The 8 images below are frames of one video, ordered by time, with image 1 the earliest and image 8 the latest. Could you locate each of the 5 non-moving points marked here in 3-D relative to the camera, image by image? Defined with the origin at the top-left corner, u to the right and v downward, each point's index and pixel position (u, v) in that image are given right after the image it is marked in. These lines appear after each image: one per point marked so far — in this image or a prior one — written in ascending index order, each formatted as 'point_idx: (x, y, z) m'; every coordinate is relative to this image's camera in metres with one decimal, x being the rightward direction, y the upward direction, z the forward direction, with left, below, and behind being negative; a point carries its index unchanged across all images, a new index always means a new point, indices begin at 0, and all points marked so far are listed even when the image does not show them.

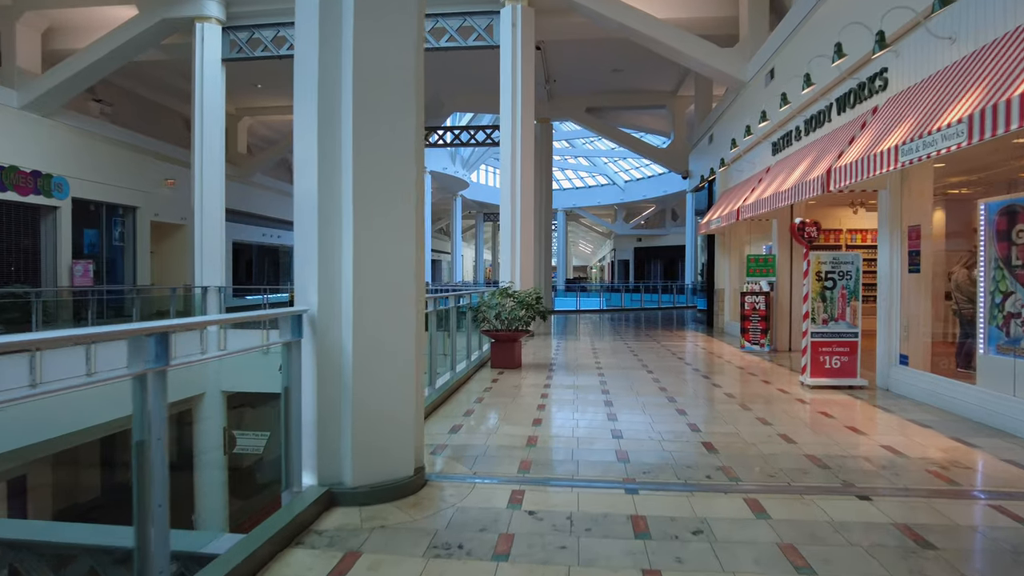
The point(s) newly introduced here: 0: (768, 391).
0: (+2.4, -1.0, +5.8) m
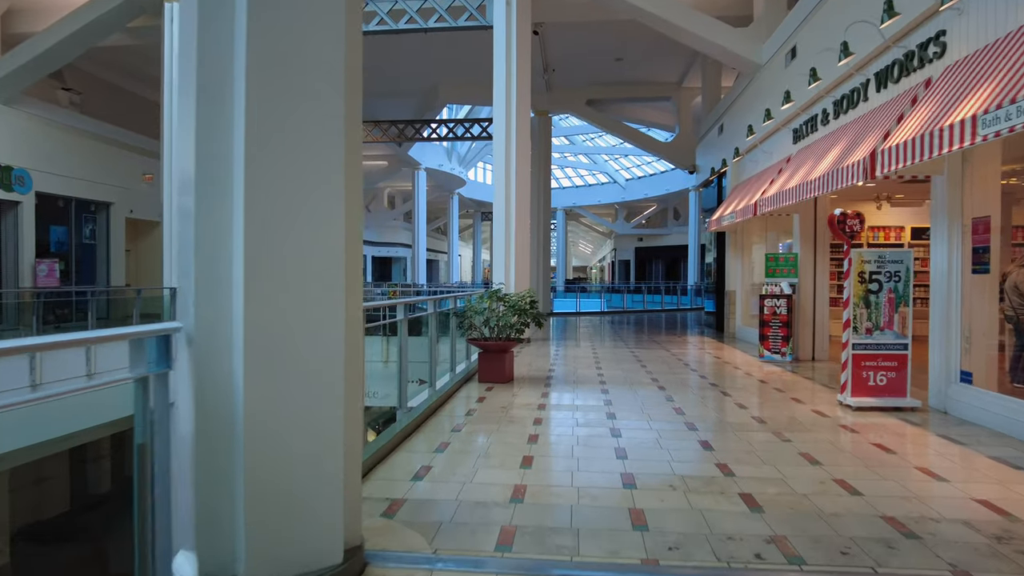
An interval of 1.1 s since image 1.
0: (+2.3, -1.0, +4.9) m
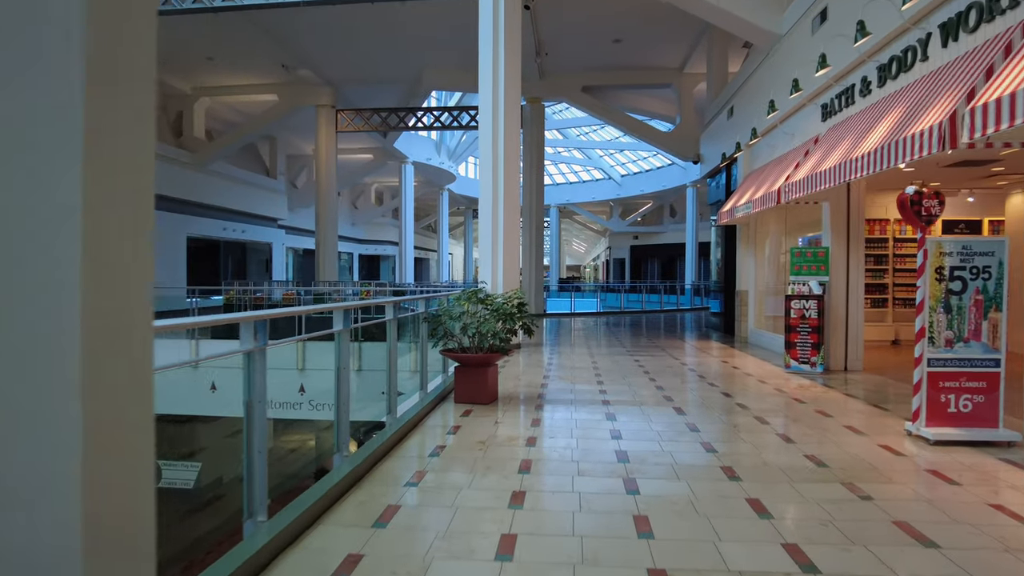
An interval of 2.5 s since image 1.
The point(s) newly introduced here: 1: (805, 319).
0: (+2.2, -1.0, +3.8) m
1: (+3.3, -0.3, +6.9) m
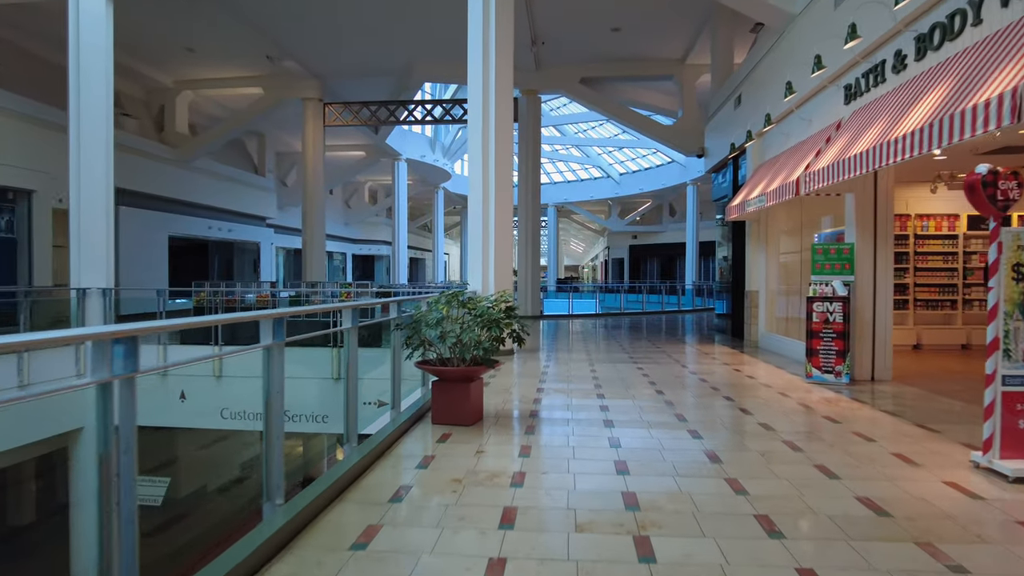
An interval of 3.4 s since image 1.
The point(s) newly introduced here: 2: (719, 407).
0: (+2.1, -1.0, +3.1) m
1: (+3.2, -0.4, +6.2) m
2: (+1.8, -1.0, +5.4) m
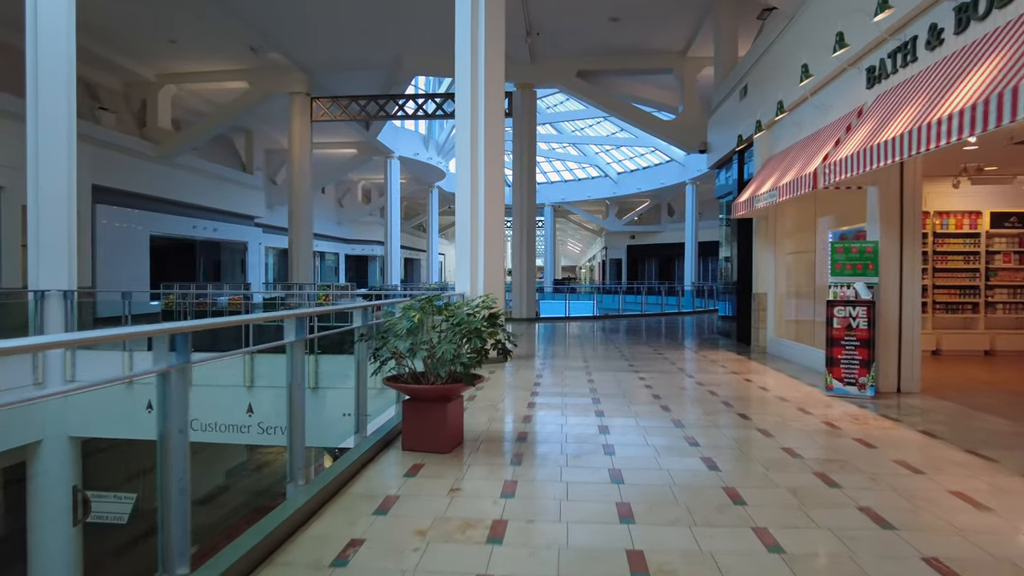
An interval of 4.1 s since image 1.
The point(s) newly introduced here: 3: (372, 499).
0: (+2.0, -1.0, +2.5) m
1: (+3.1, -0.4, +5.6) m
2: (+1.7, -1.0, +4.8) m
3: (-0.7, -1.1, +3.3) m
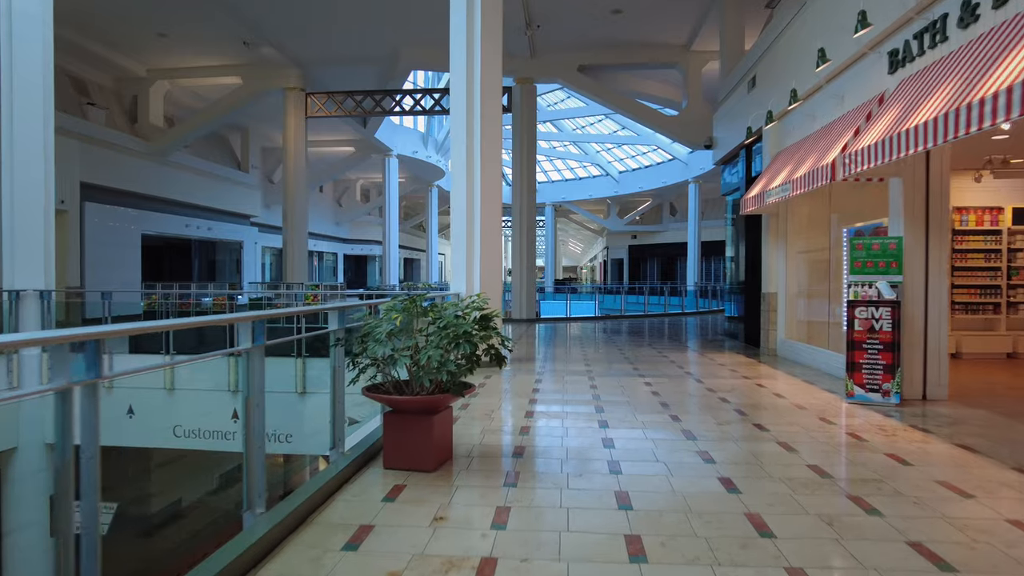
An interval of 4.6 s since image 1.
0: (+2.0, -1.0, +2.1) m
1: (+3.0, -0.4, +5.2) m
2: (+1.7, -1.0, +4.4) m
3: (-0.8, -1.1, +2.9) m
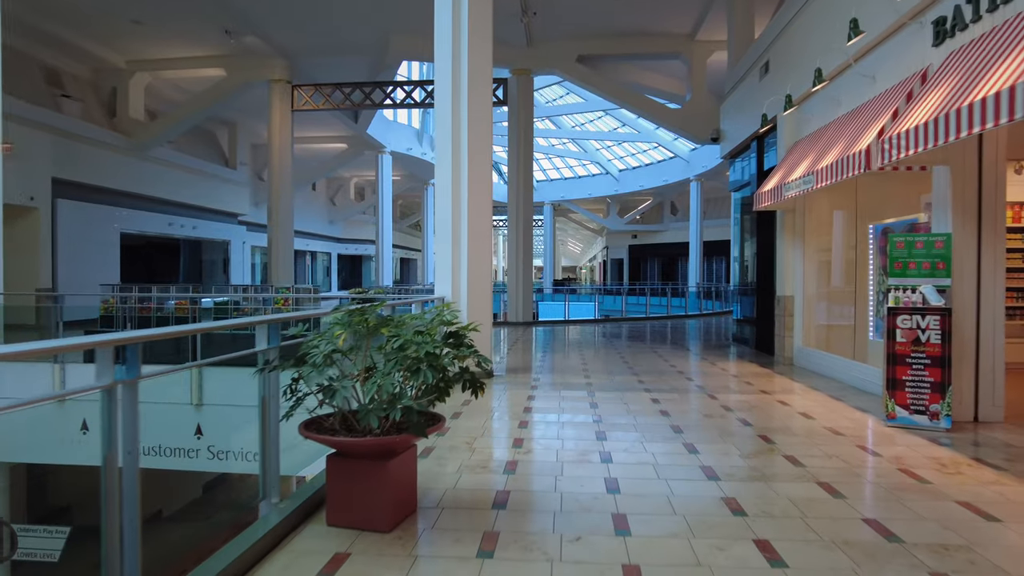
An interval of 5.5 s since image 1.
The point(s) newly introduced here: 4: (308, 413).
0: (+1.9, -1.1, +1.4) m
1: (+2.9, -0.4, +4.5) m
2: (+1.6, -1.1, +3.7) m
3: (-0.8, -1.1, +2.1) m
4: (-0.9, -0.6, +2.8) m
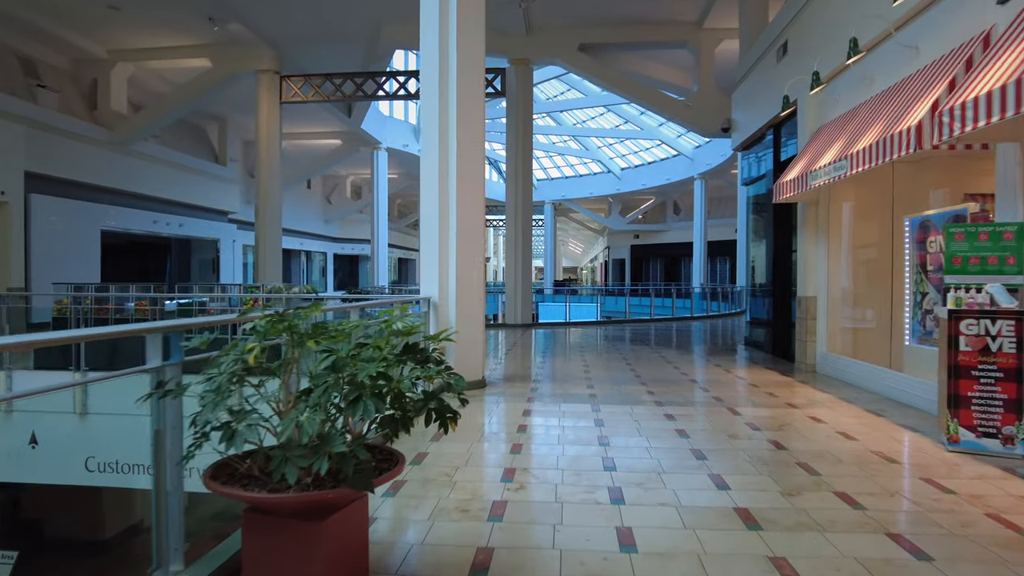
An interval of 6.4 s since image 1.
0: (+1.8, -1.0, +0.7) m
1: (+2.9, -0.4, +3.7) m
2: (+1.5, -1.1, +3.0) m
3: (-0.9, -1.1, +1.4) m
4: (-1.0, -0.5, +2.1) m
